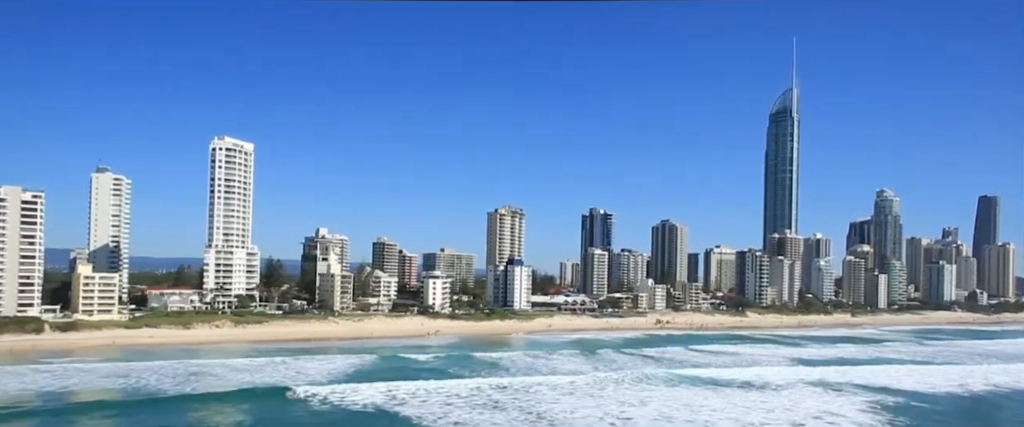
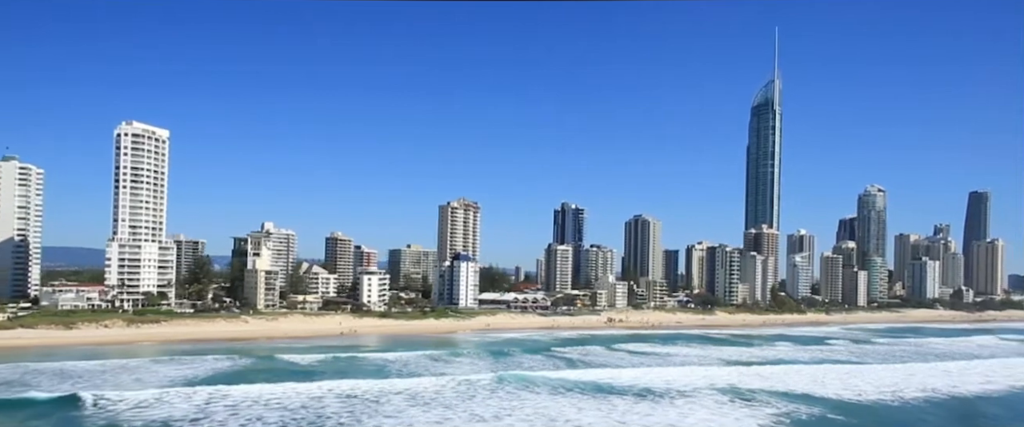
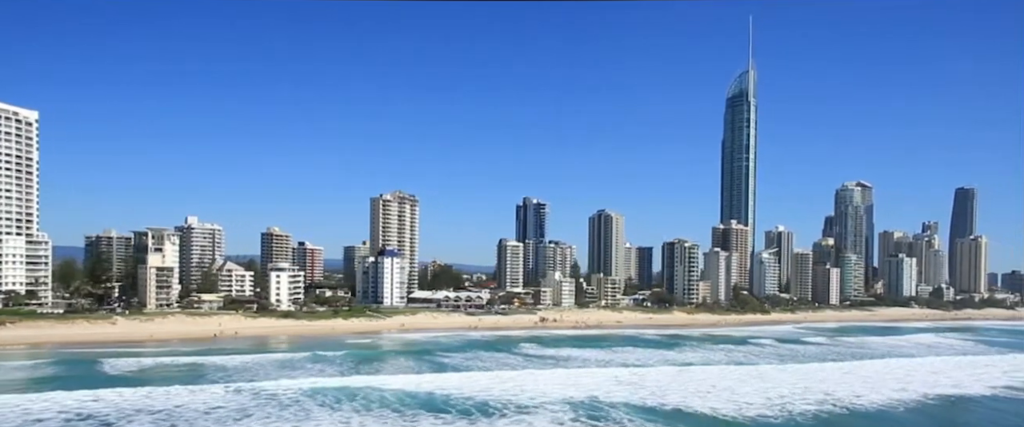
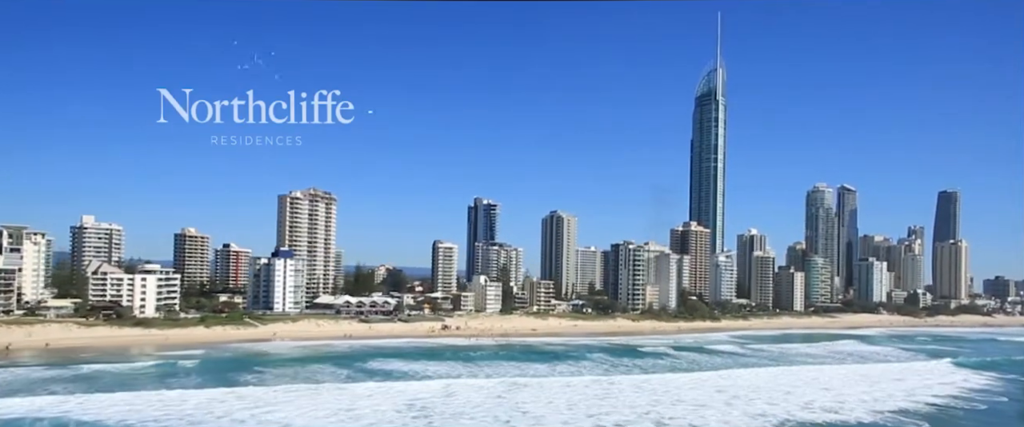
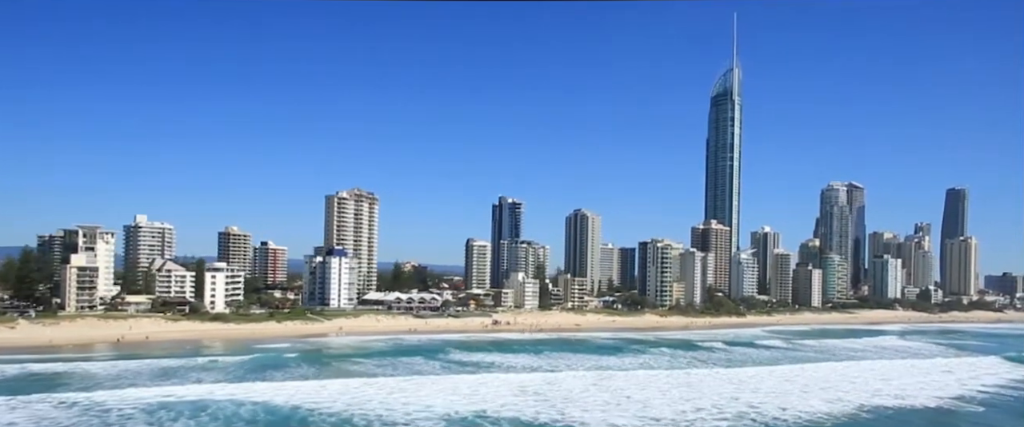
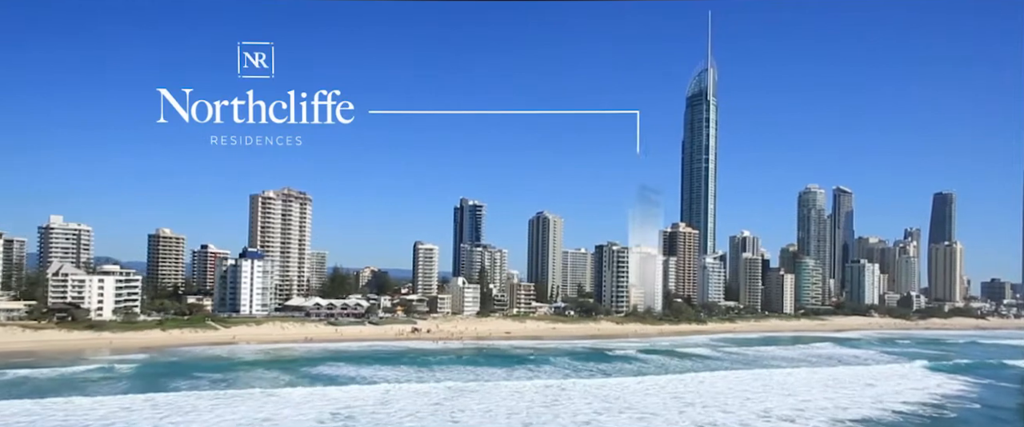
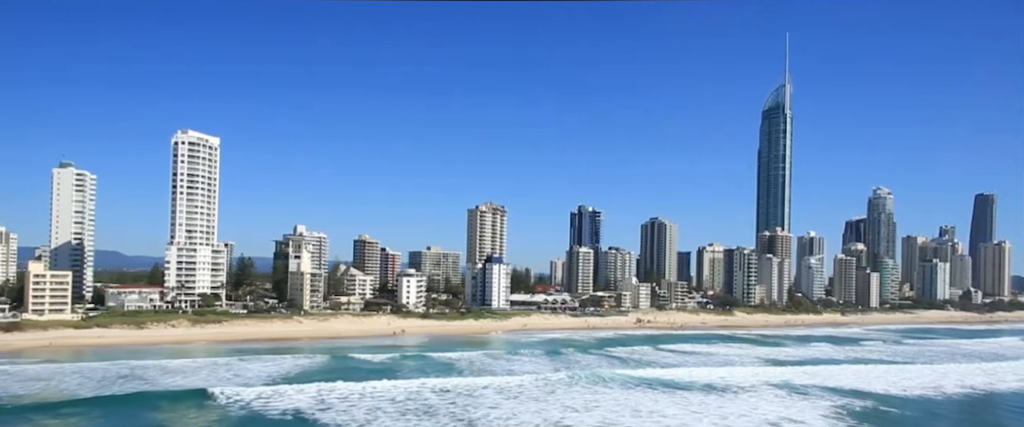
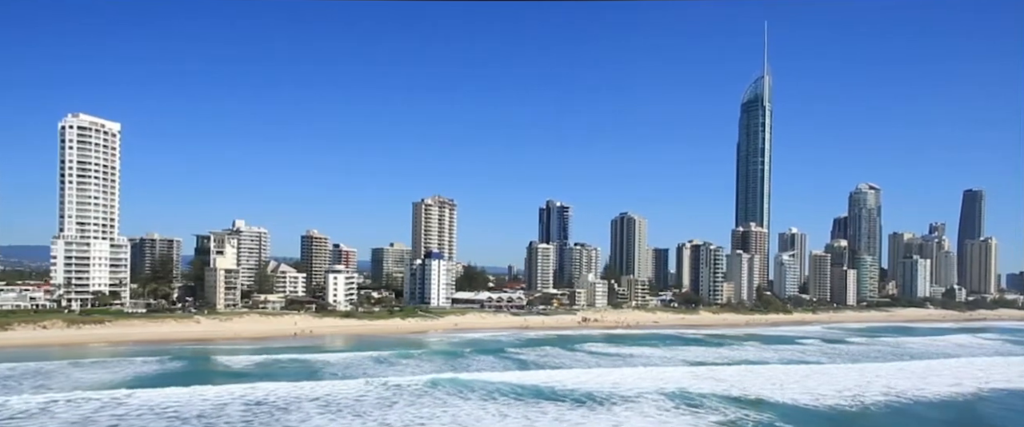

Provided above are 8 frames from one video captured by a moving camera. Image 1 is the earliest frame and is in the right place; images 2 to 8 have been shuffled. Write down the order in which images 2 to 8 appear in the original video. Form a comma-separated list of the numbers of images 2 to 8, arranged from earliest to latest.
7, 2, 8, 3, 5, 4, 6
